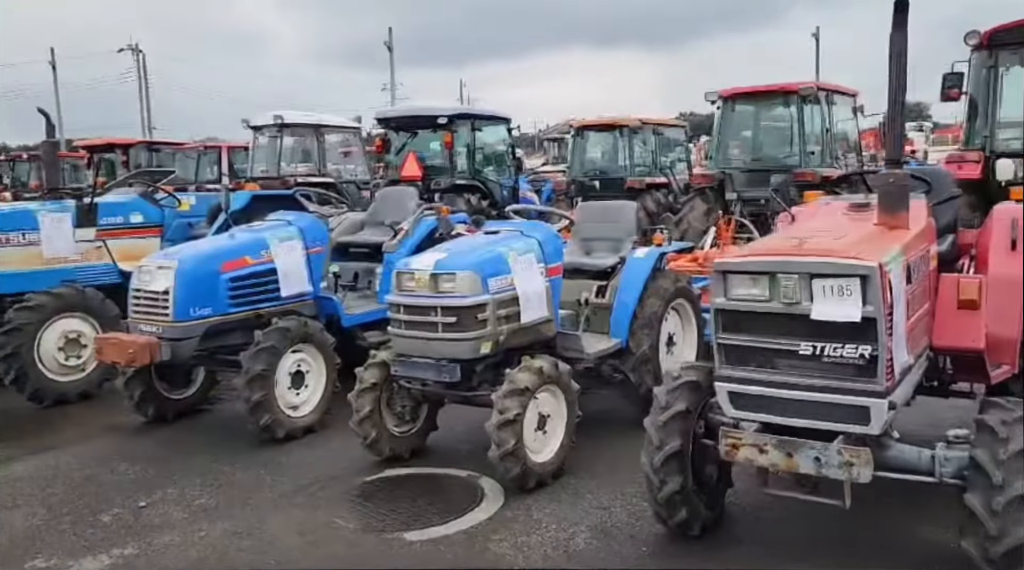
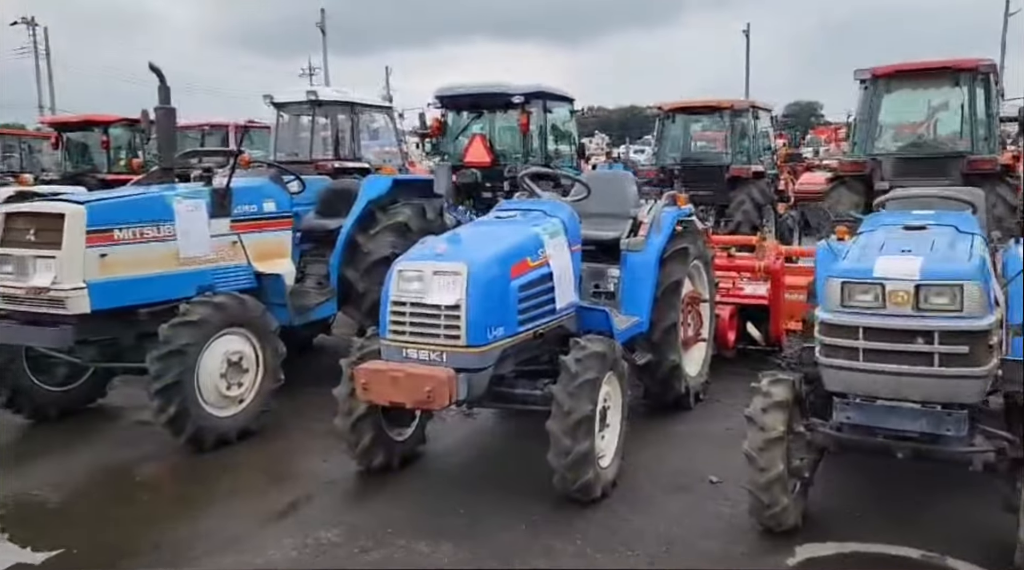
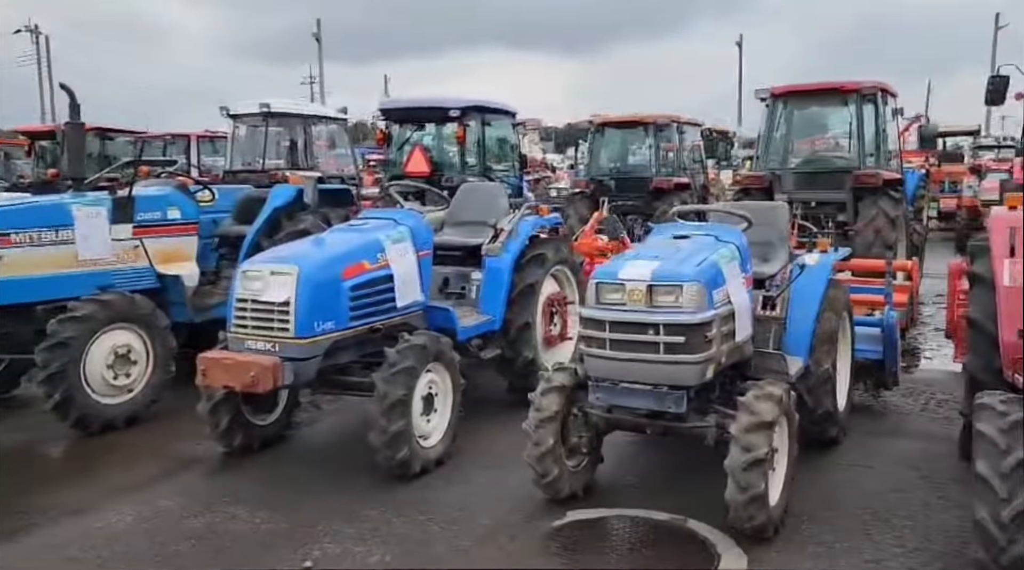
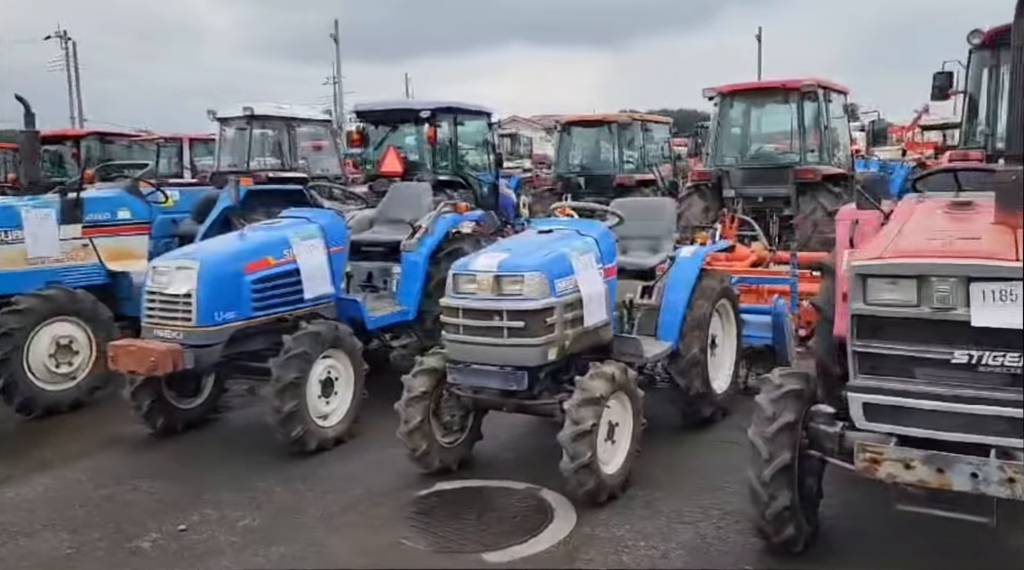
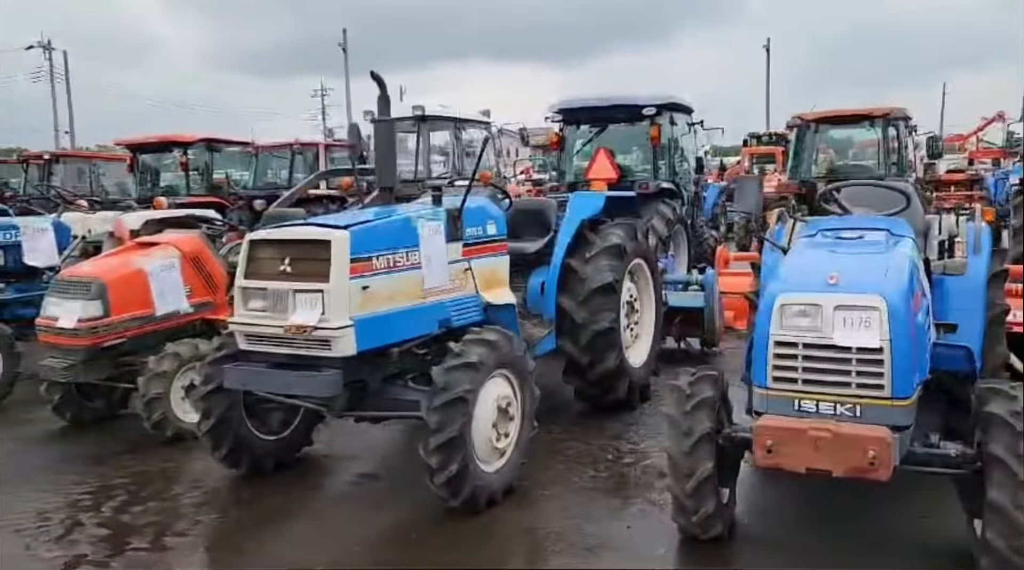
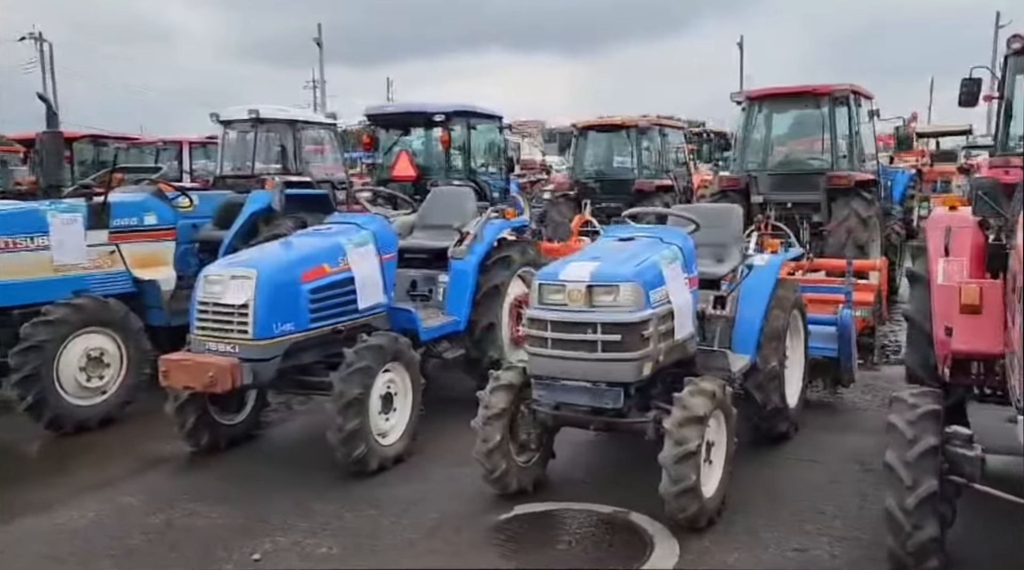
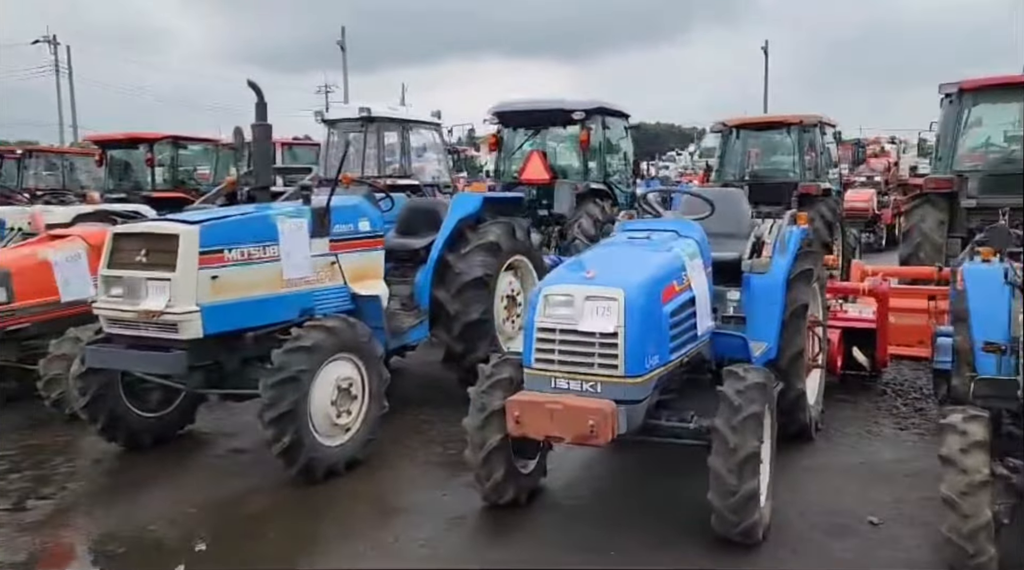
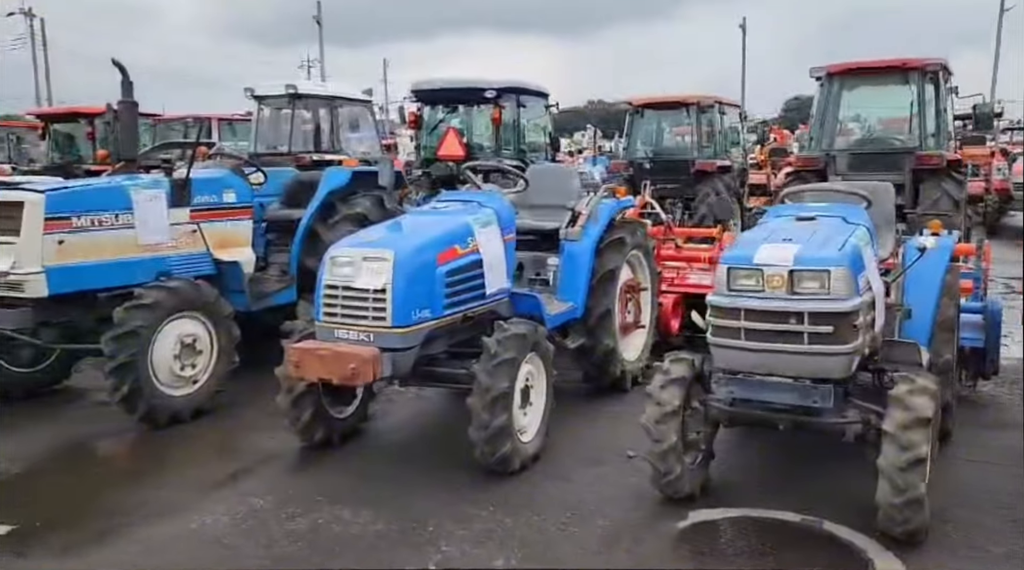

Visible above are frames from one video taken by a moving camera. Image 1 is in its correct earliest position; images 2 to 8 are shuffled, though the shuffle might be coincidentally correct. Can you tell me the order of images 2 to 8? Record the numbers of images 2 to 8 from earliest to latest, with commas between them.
4, 6, 3, 8, 2, 7, 5
